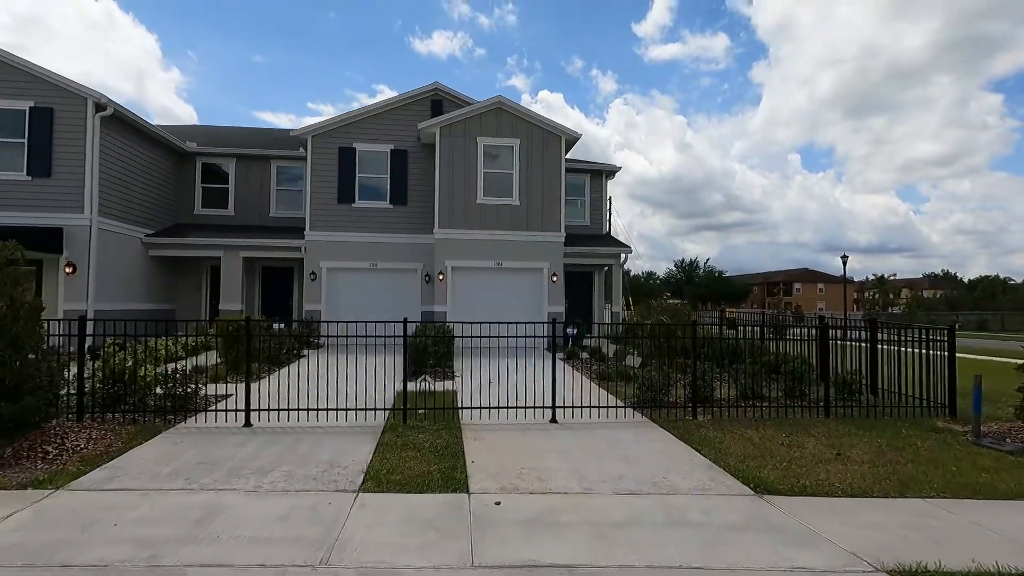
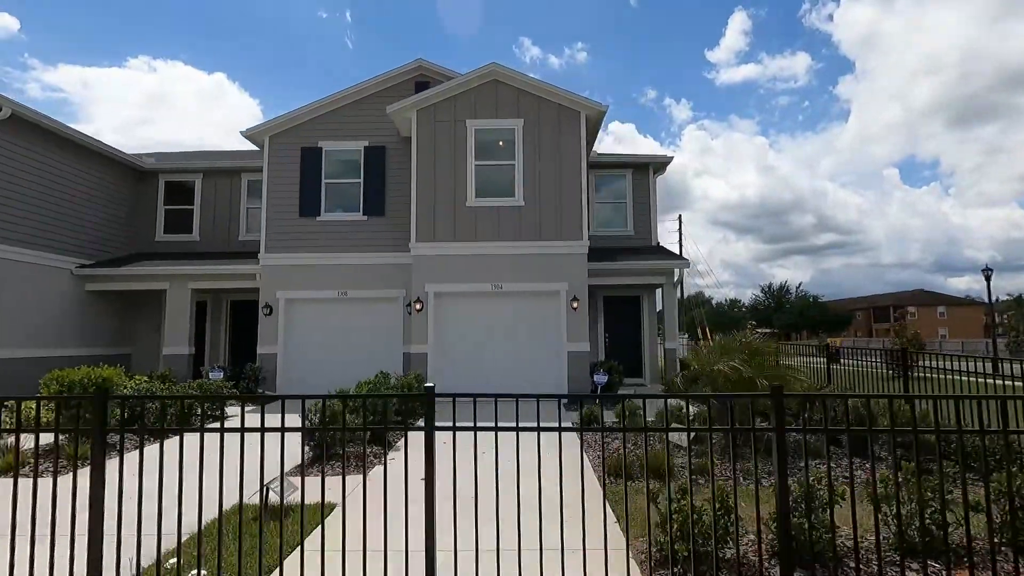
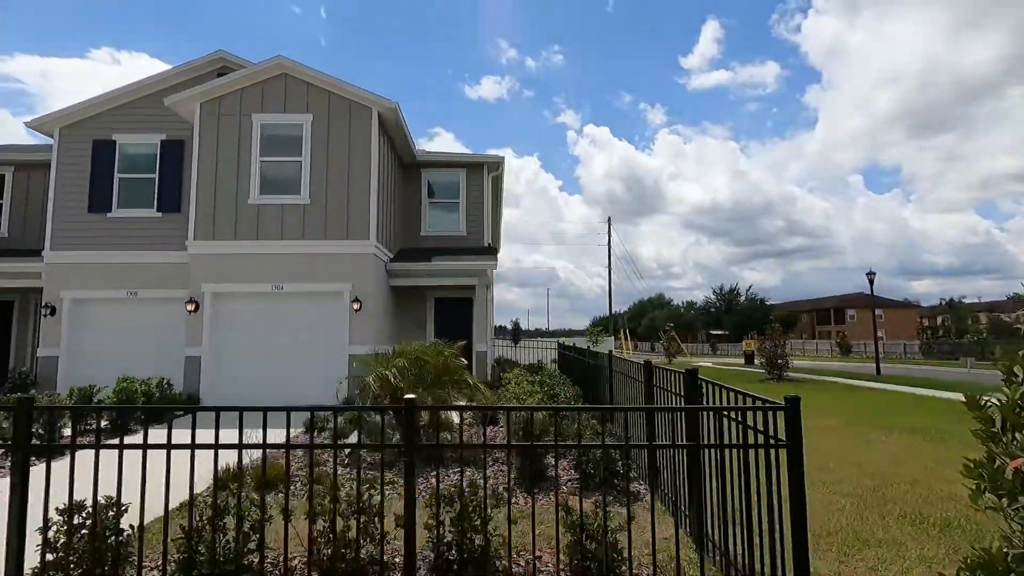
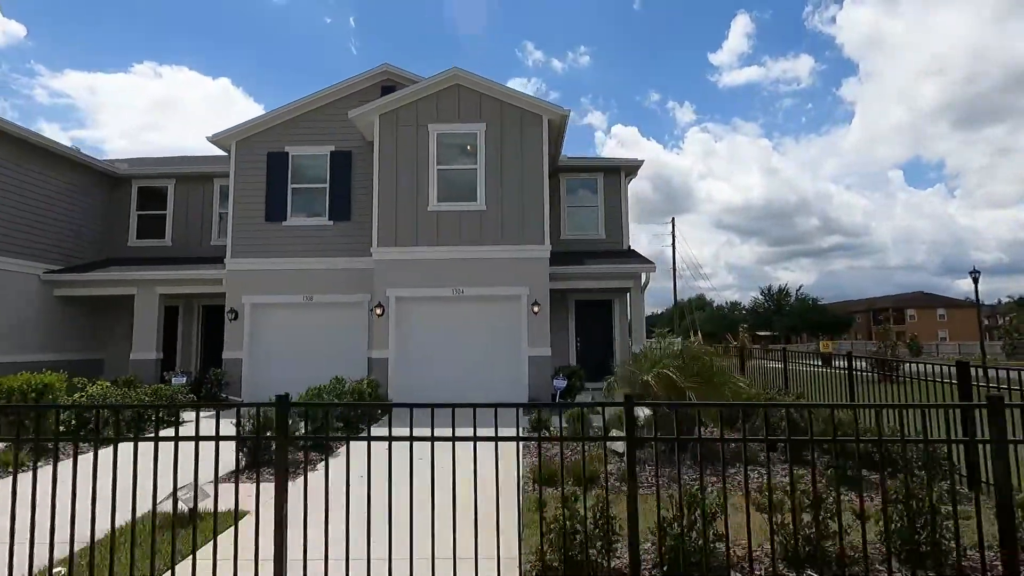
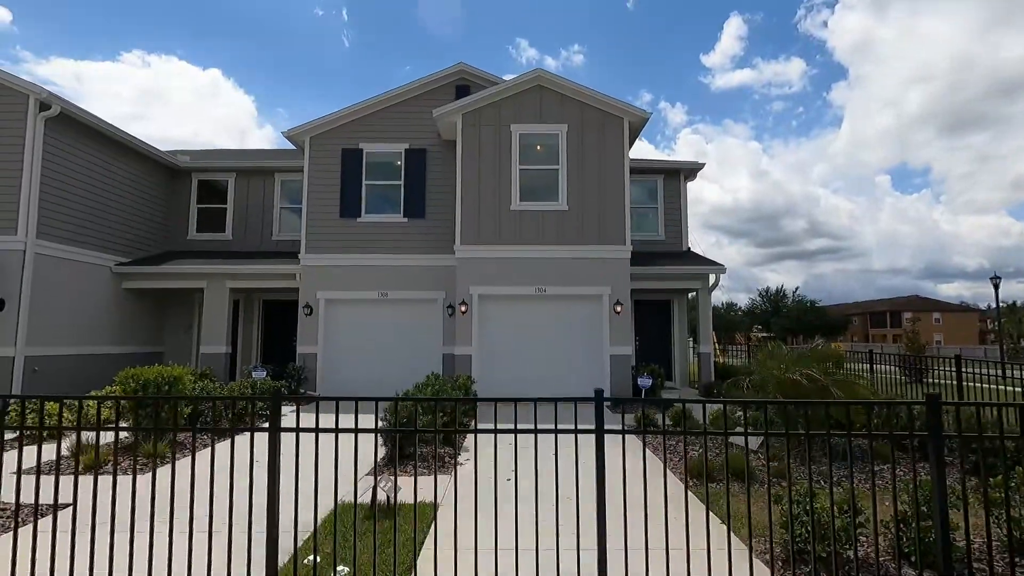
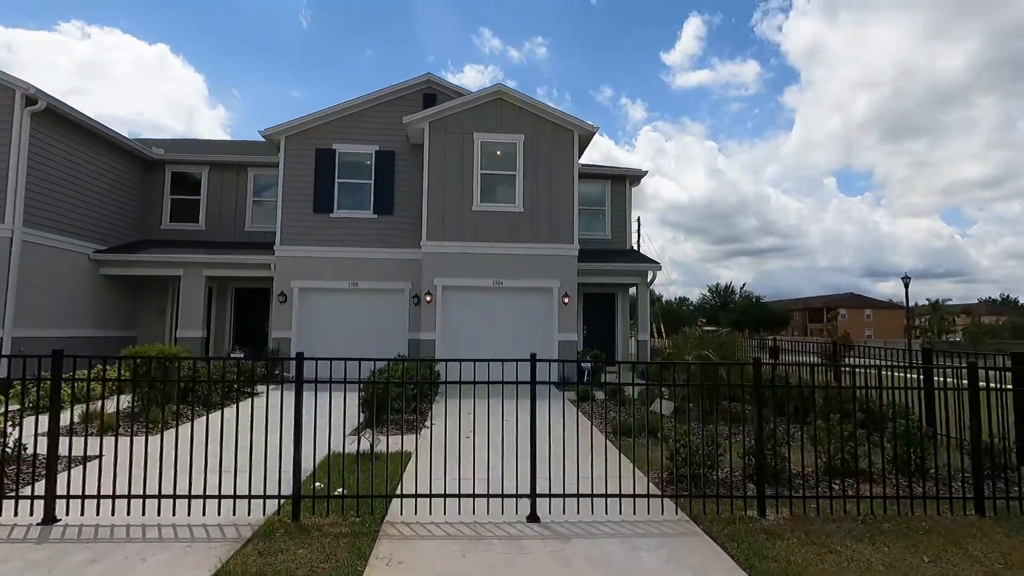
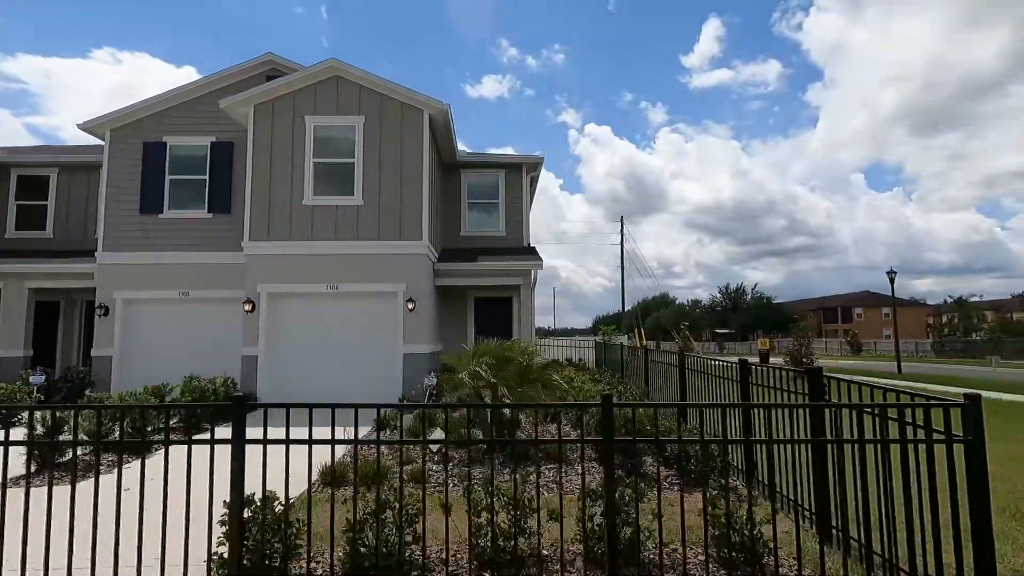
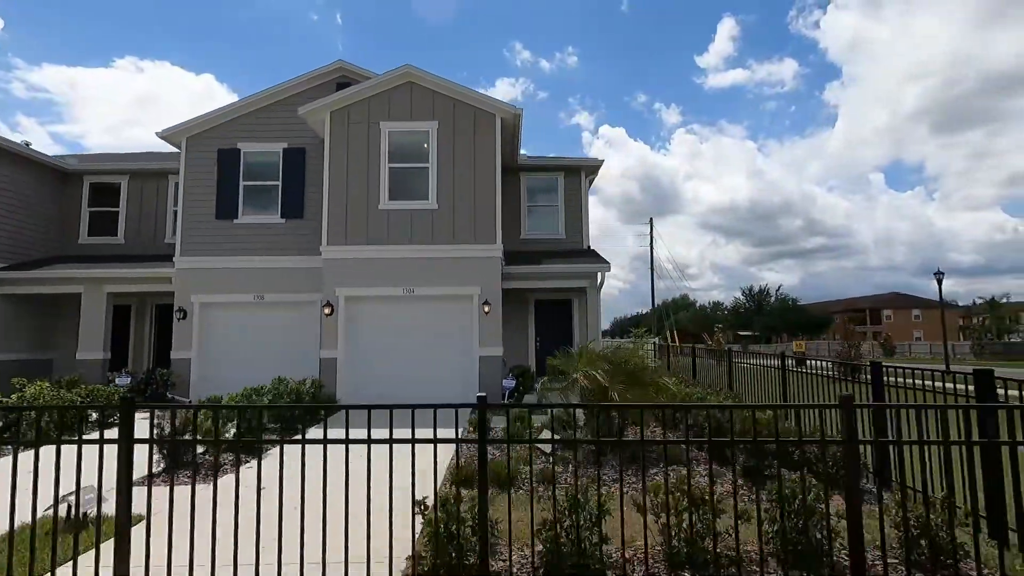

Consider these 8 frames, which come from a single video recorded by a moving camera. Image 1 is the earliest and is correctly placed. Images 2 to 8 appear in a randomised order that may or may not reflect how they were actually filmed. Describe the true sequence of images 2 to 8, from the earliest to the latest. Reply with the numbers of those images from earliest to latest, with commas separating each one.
6, 5, 2, 4, 8, 7, 3
